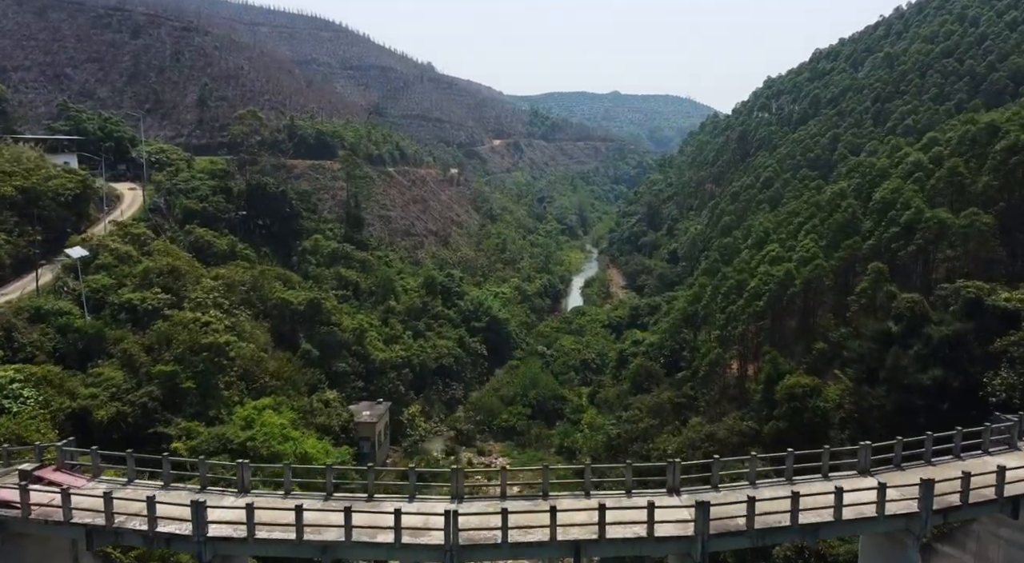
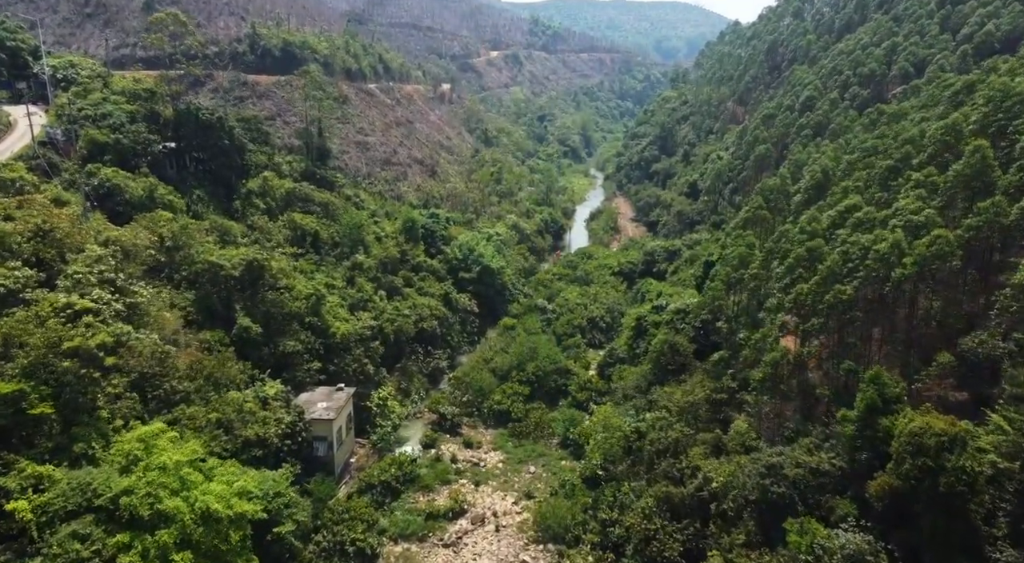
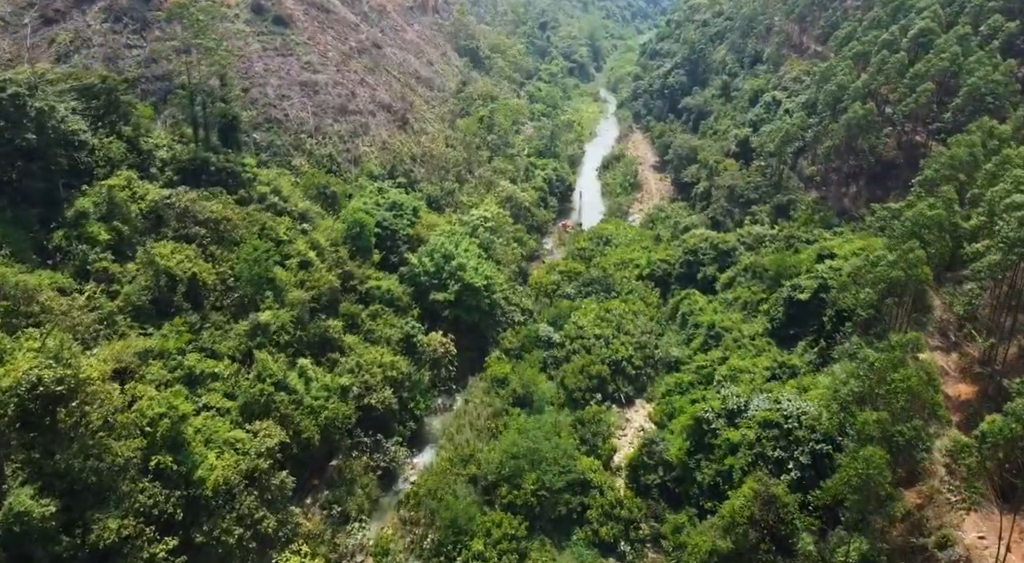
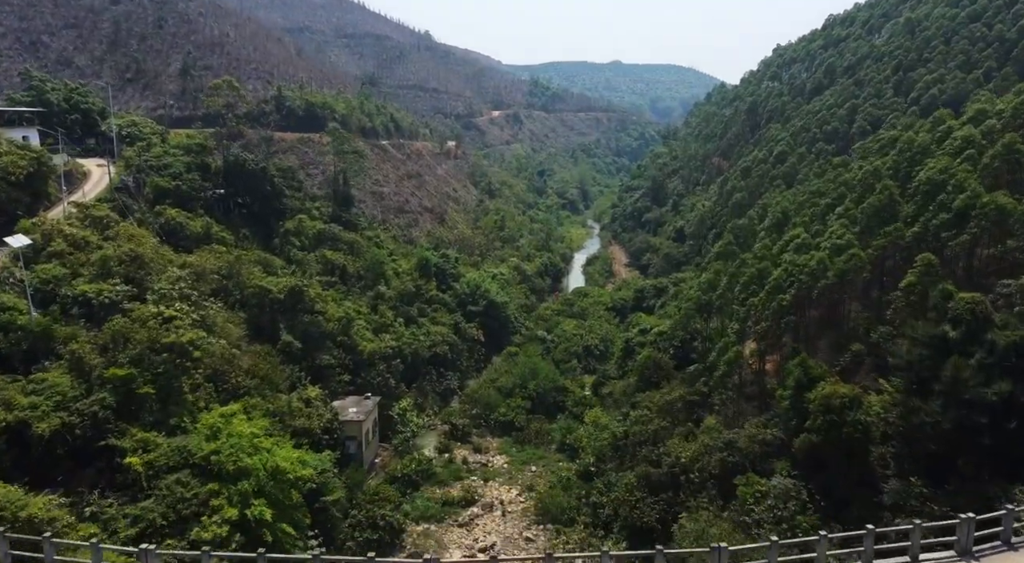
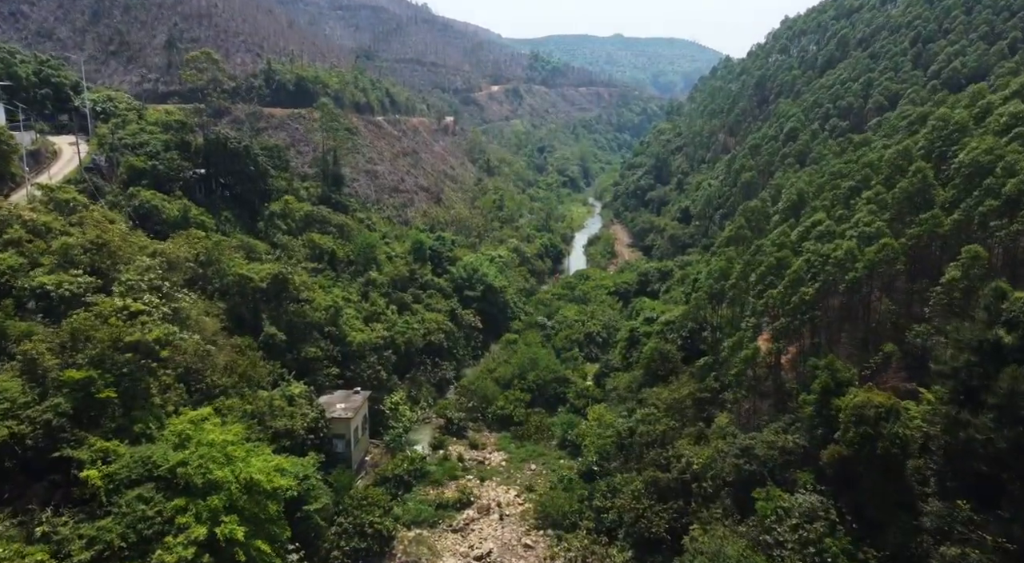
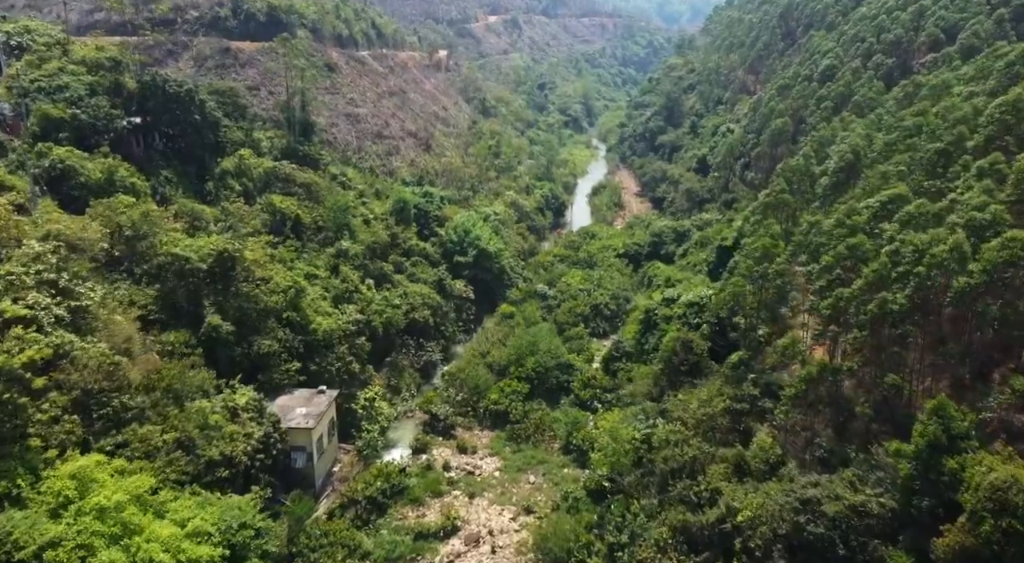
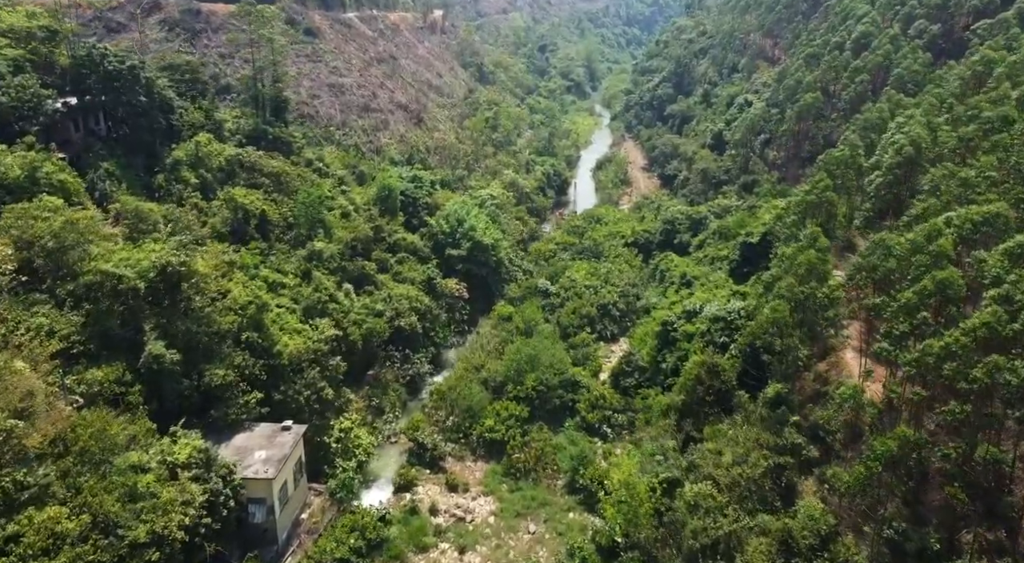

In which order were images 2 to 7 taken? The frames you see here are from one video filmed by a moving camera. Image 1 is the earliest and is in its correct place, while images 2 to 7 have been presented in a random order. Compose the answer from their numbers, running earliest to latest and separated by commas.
4, 5, 2, 6, 7, 3
